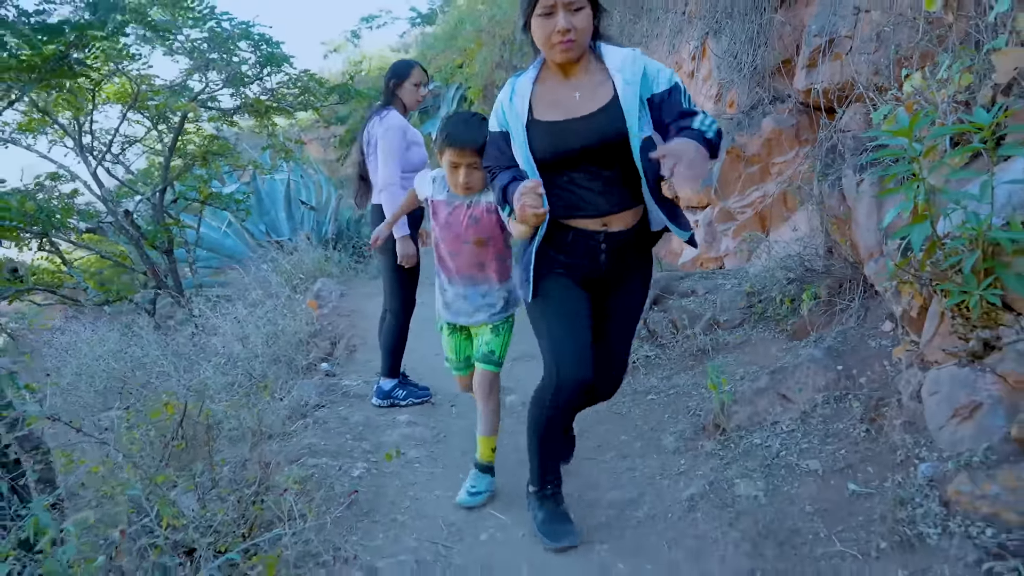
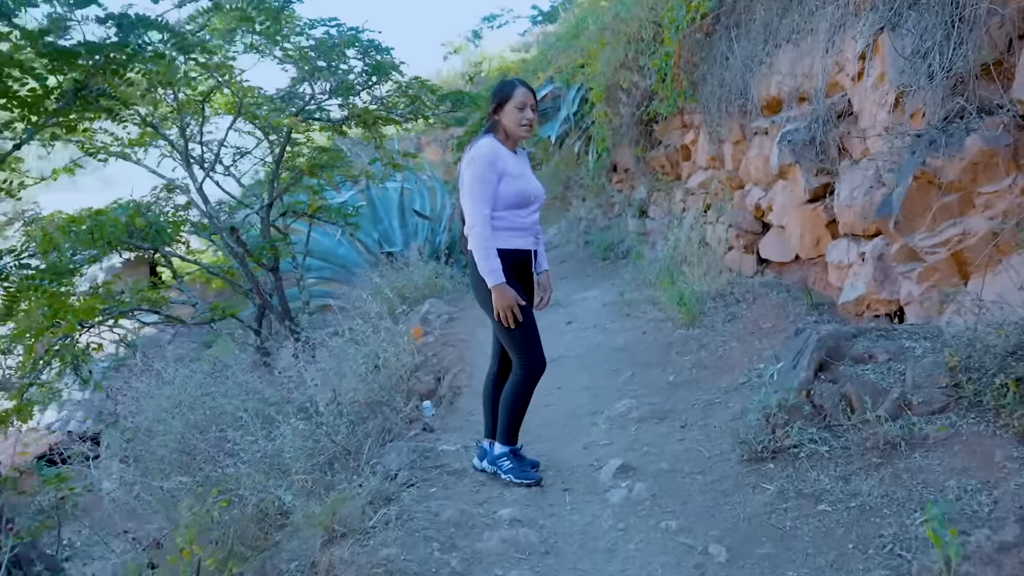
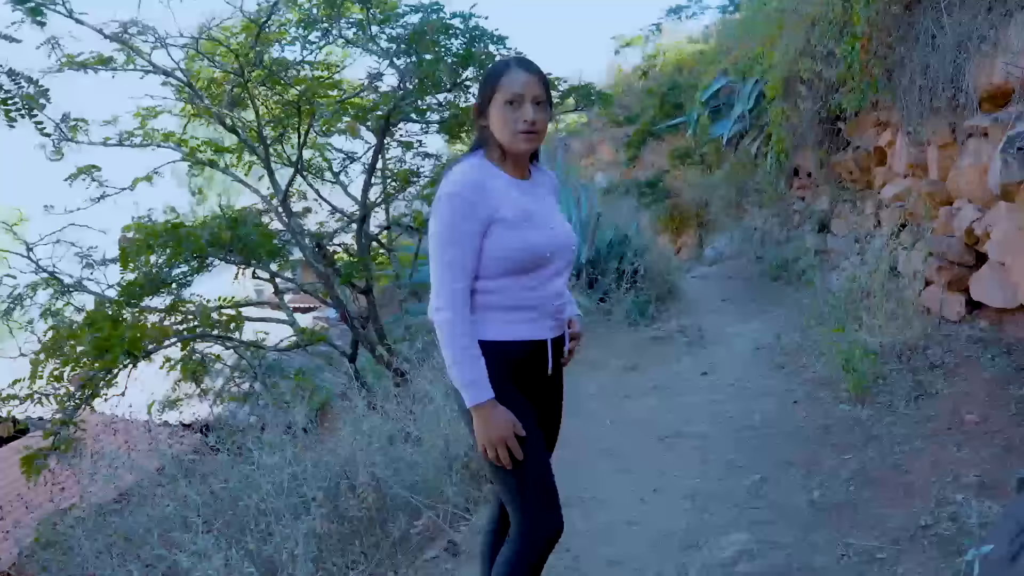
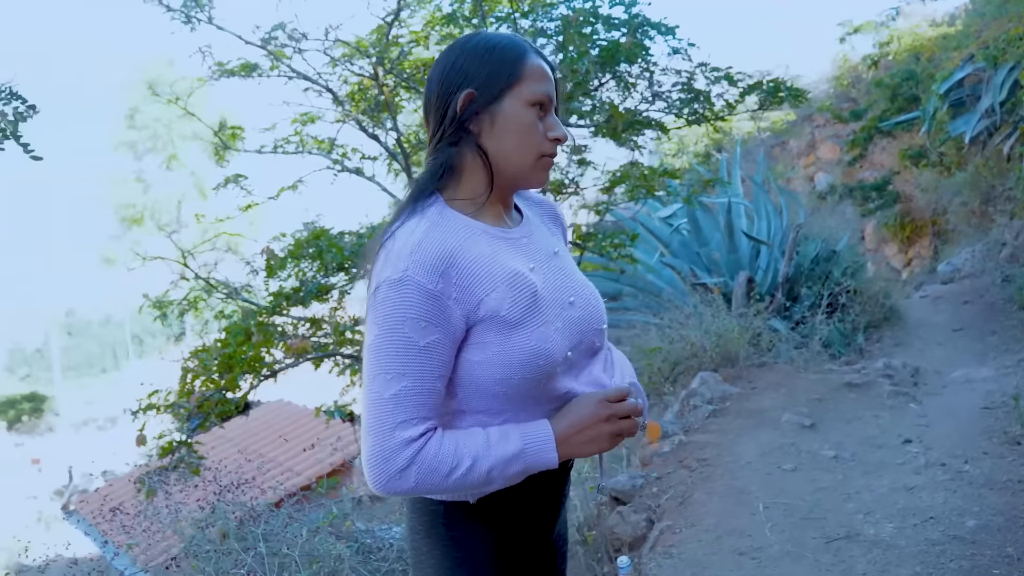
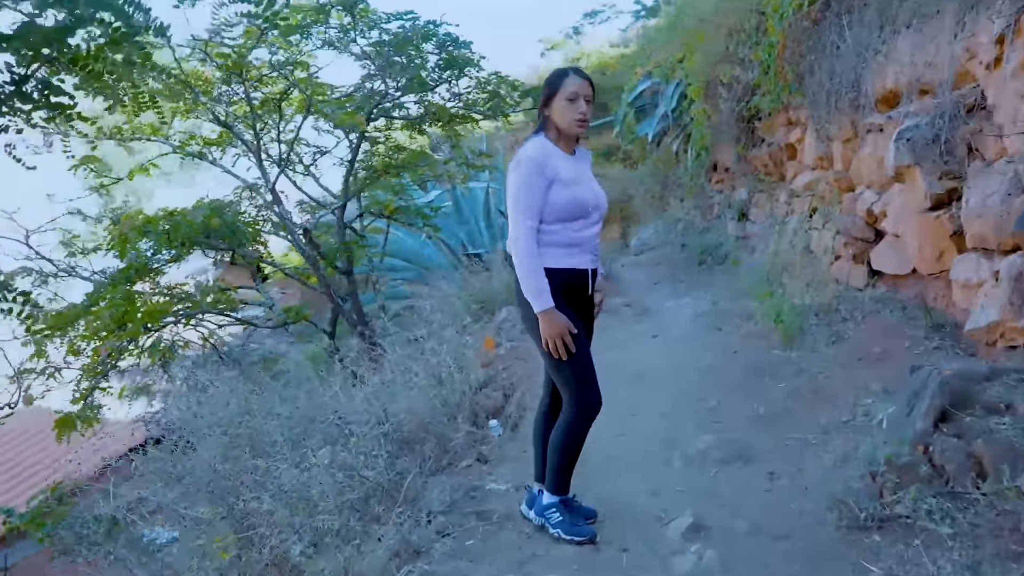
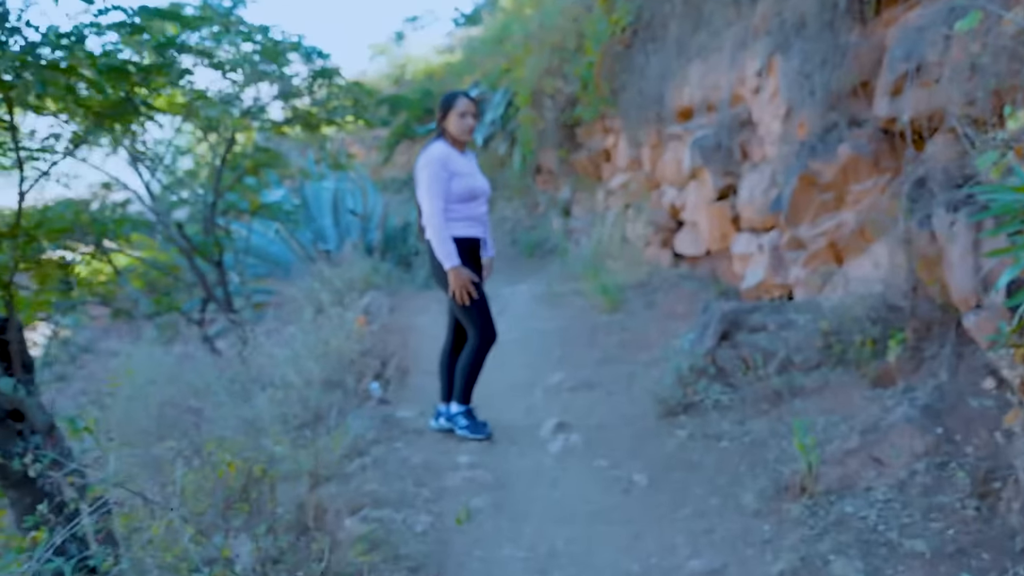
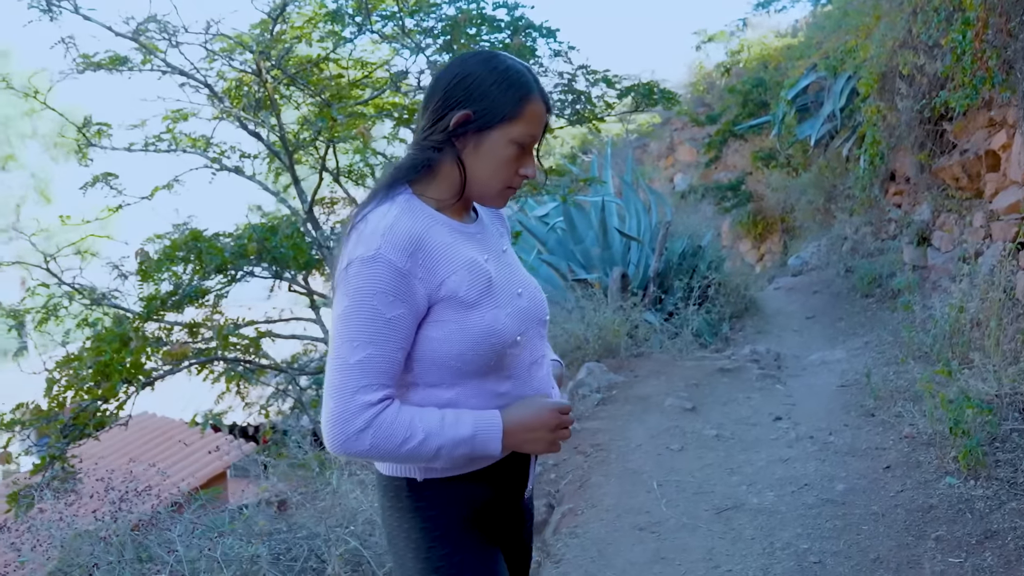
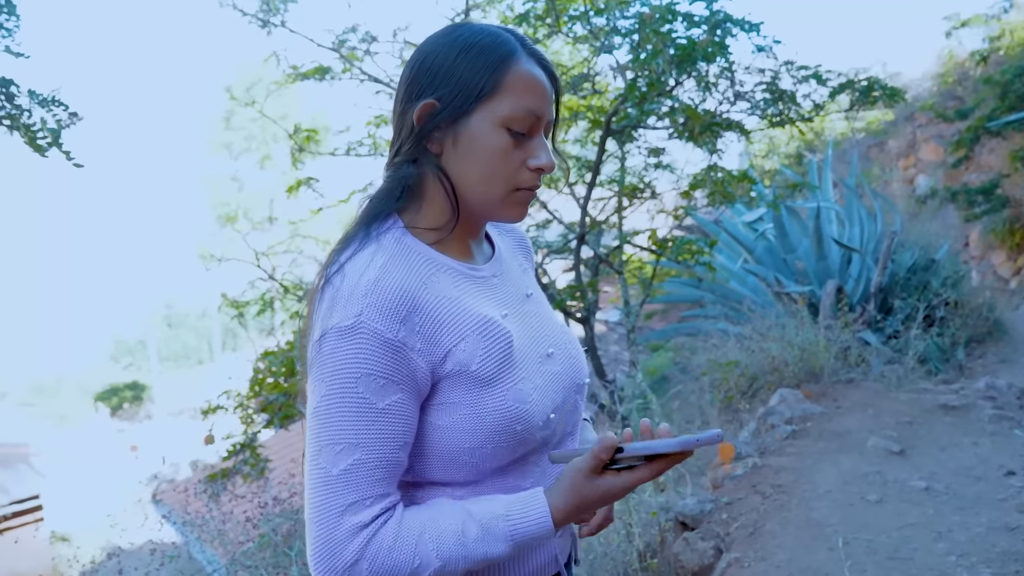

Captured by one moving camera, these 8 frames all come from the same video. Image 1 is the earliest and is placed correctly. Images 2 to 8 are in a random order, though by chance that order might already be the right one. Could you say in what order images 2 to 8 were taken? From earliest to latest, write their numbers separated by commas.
6, 2, 5, 3, 7, 4, 8
